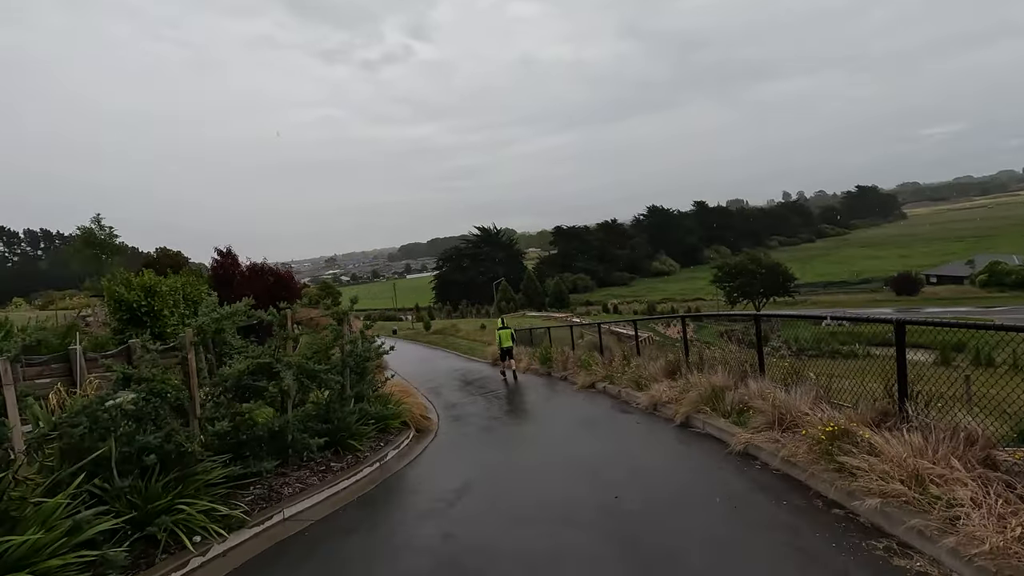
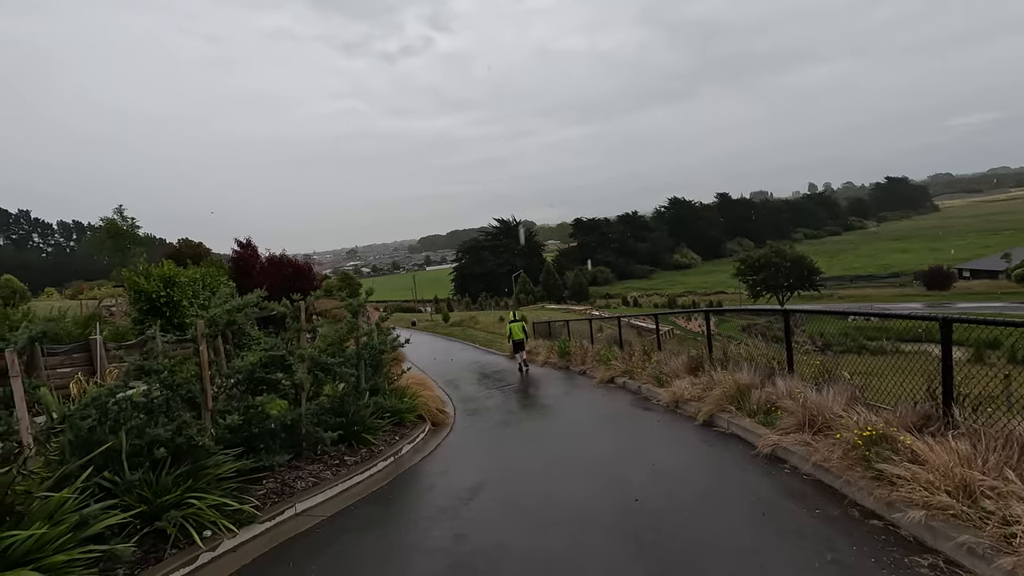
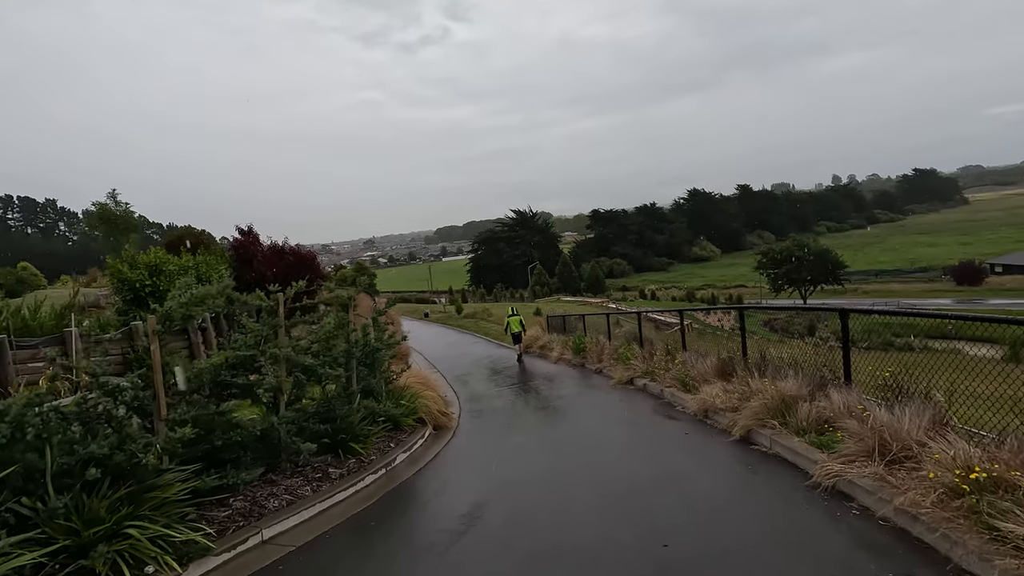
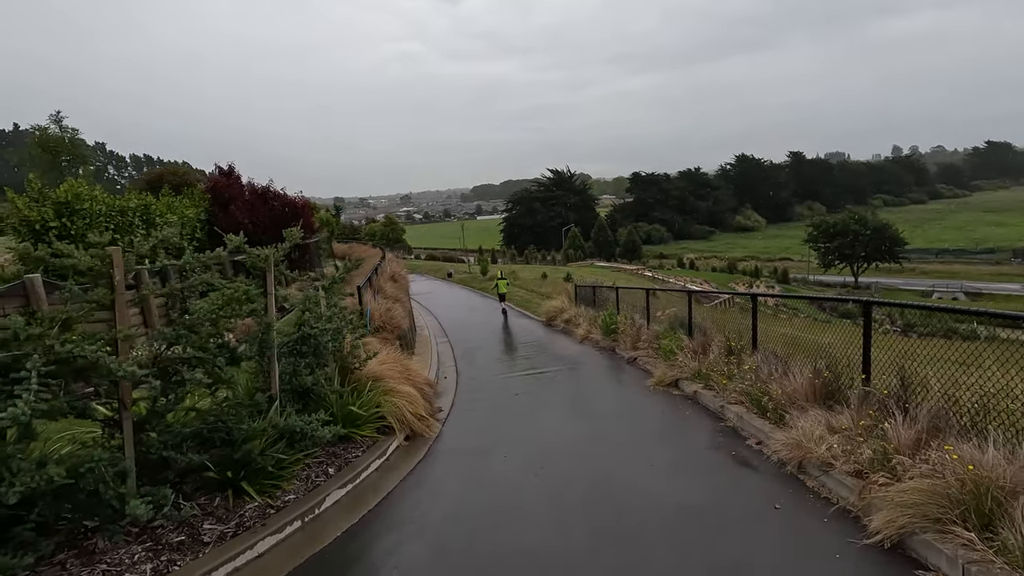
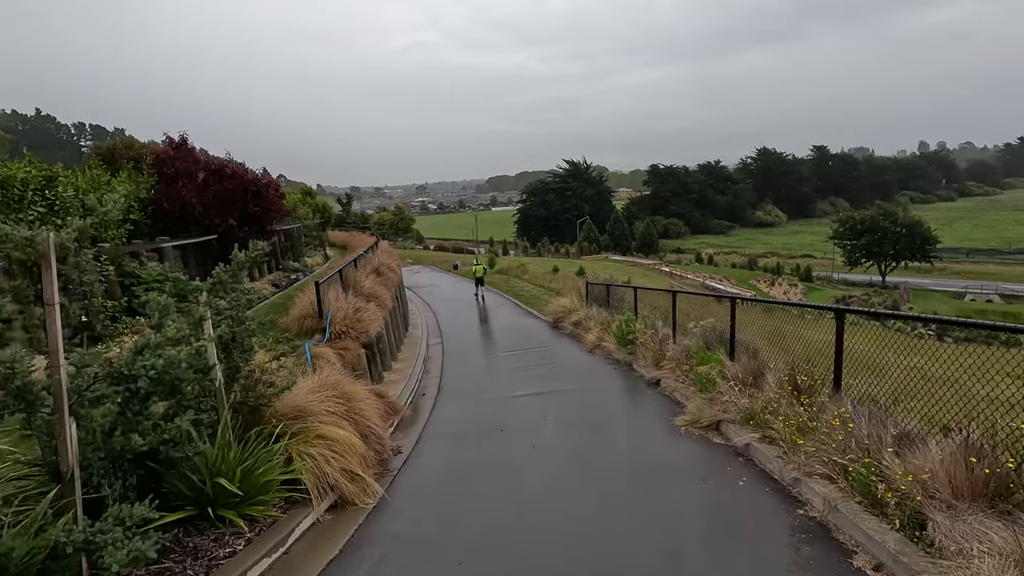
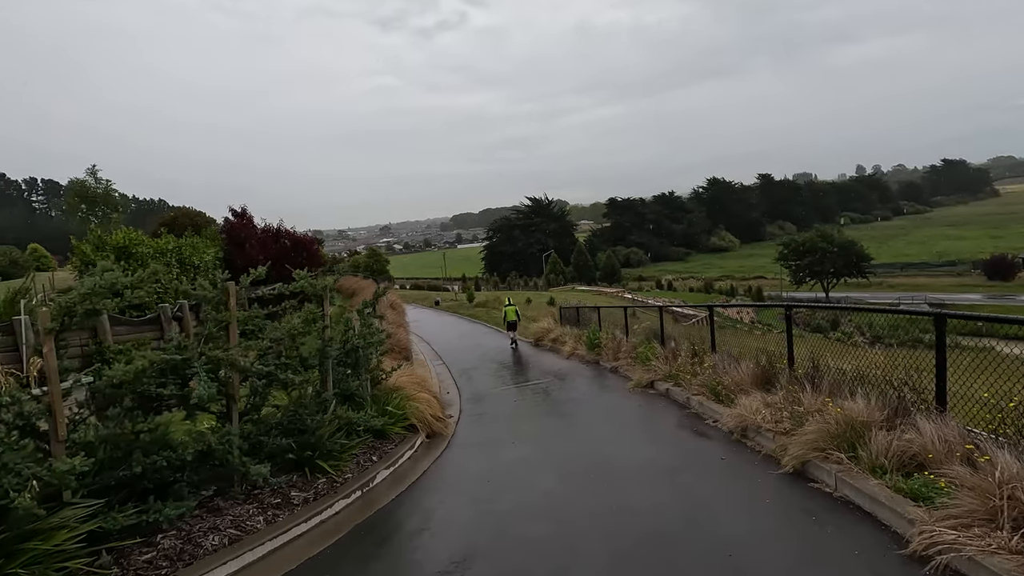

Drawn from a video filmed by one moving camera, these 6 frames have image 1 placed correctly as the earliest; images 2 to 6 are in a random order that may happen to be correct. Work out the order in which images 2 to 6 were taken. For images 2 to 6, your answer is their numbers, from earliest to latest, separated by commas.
2, 3, 6, 4, 5
